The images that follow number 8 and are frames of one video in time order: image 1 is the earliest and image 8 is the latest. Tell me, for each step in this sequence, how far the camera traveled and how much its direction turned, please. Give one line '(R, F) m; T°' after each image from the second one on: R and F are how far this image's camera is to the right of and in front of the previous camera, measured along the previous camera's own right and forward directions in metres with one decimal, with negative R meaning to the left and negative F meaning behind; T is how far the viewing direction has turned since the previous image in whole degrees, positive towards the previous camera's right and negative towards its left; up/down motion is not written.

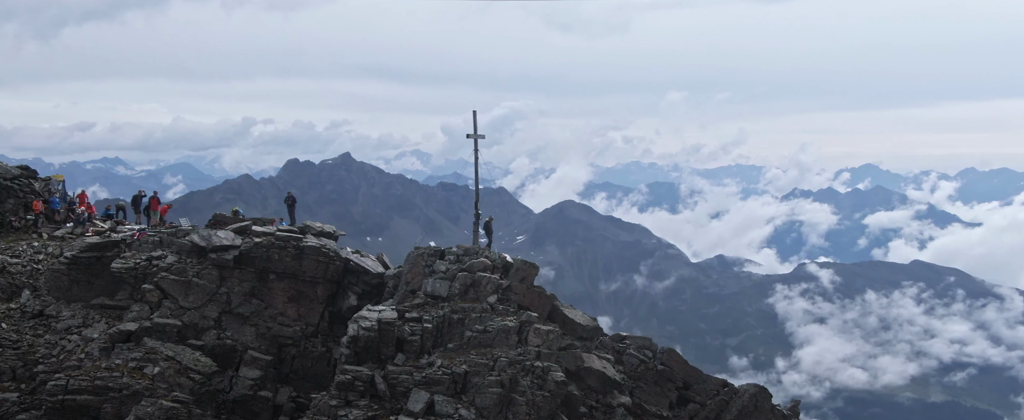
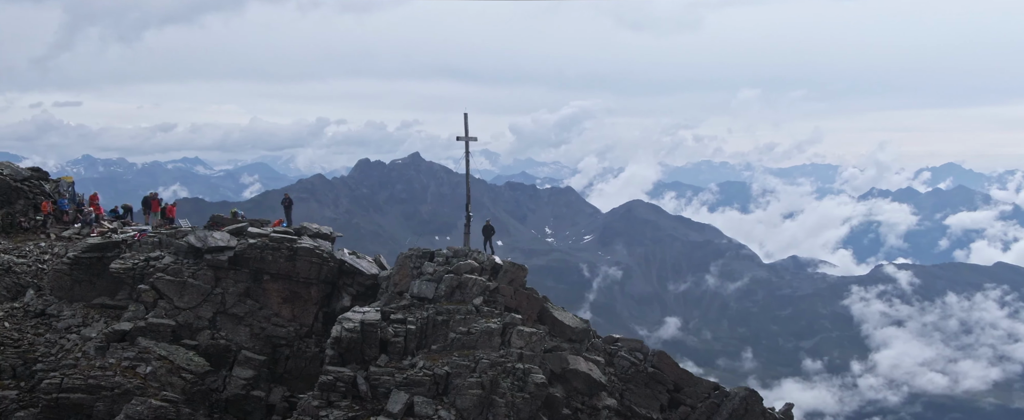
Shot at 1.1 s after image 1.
(+2.9, -0.1) m; -2°
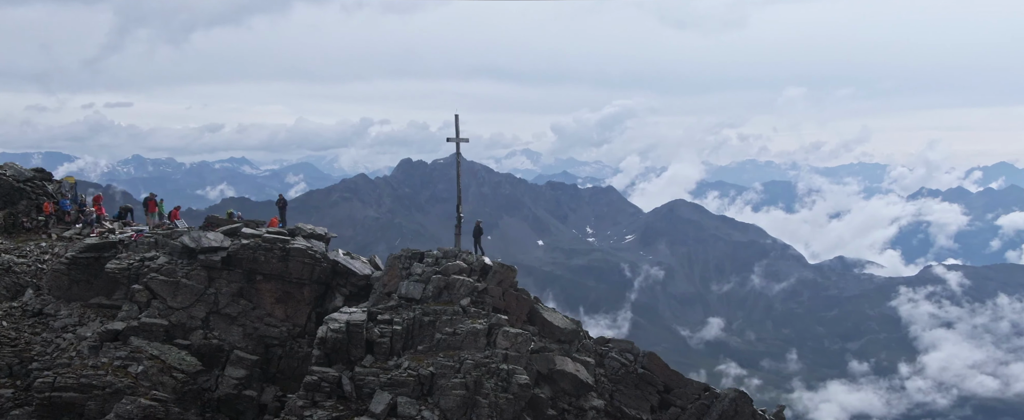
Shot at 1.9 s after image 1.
(+2.0, -0.1) m; -1°
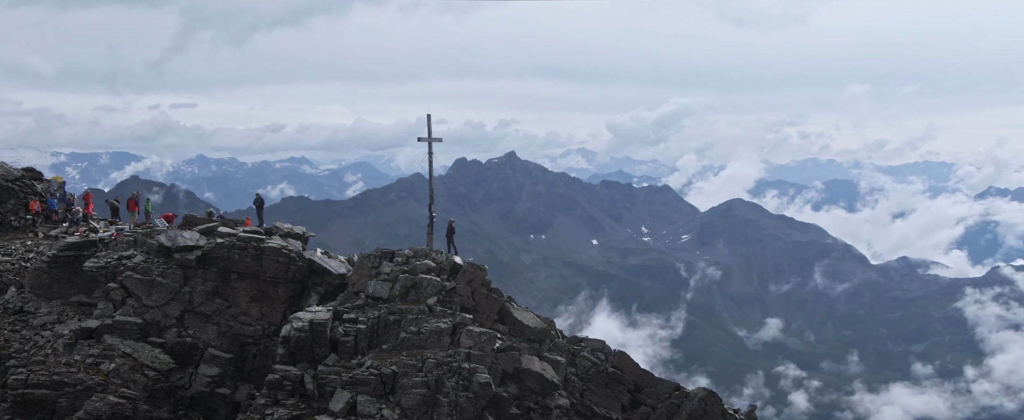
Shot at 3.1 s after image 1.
(+3.3, -0.2) m; -1°
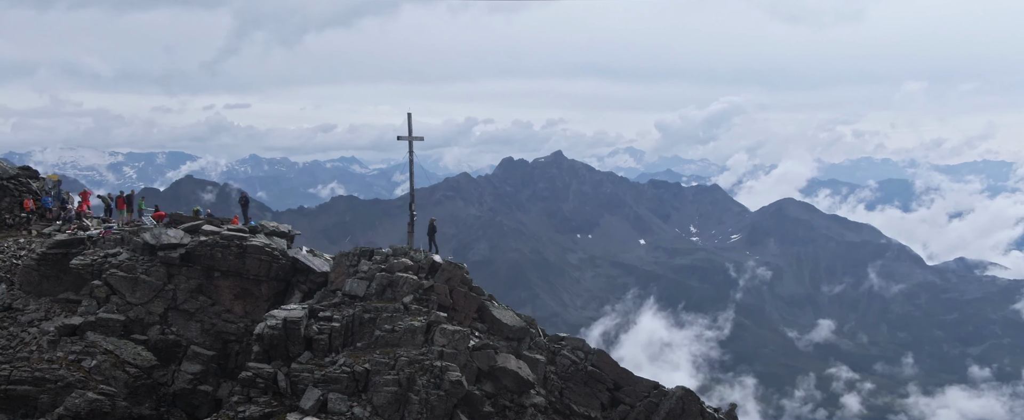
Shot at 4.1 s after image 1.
(+2.7, -0.2) m; -1°
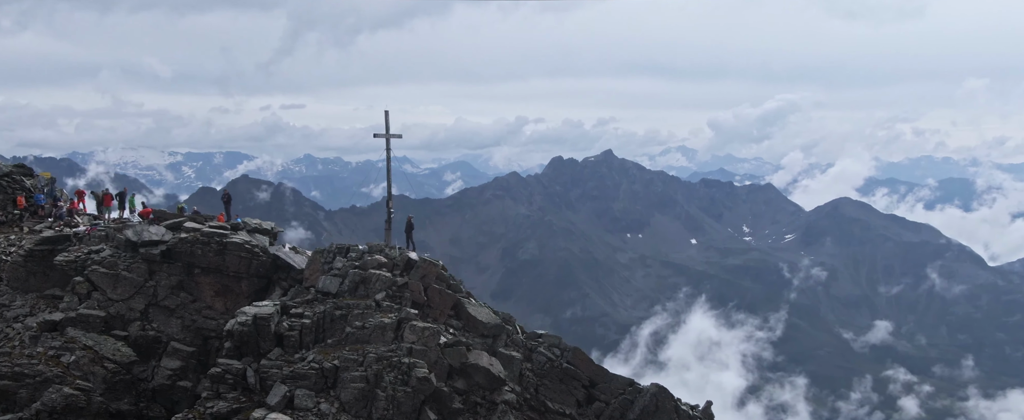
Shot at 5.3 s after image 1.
(+3.0, -0.2) m; -1°
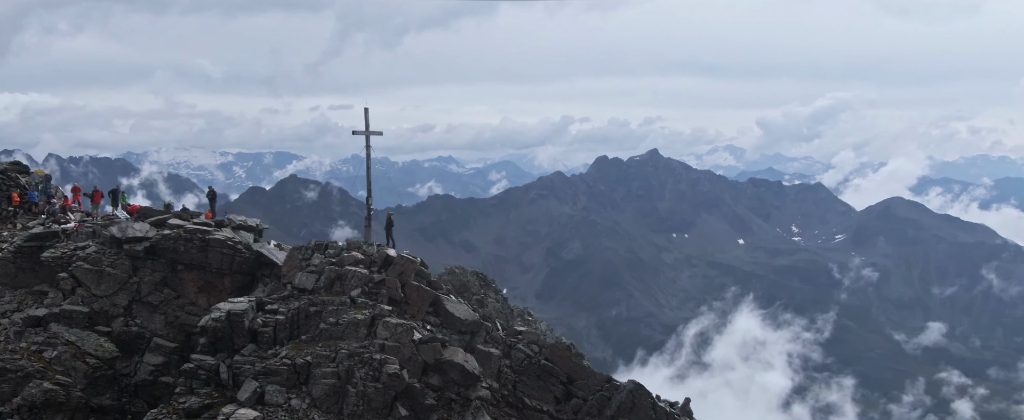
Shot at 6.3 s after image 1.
(+2.8, -0.2) m; -1°
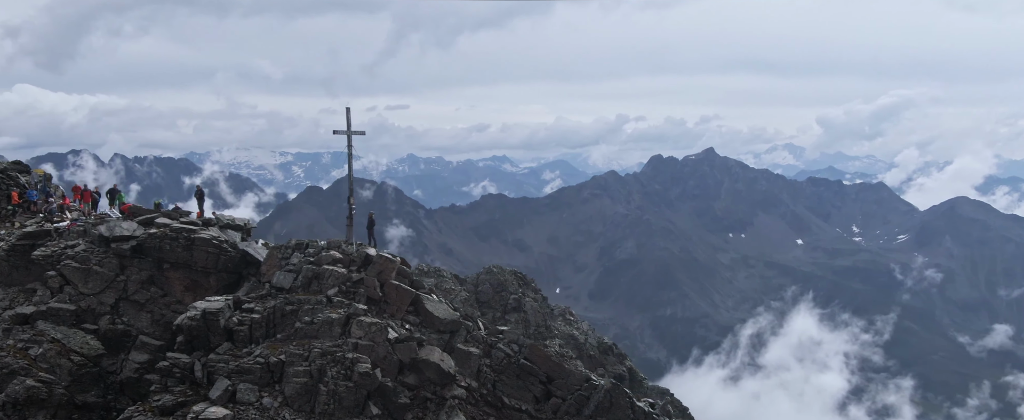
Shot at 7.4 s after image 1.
(+3.2, -0.2) m; -1°
